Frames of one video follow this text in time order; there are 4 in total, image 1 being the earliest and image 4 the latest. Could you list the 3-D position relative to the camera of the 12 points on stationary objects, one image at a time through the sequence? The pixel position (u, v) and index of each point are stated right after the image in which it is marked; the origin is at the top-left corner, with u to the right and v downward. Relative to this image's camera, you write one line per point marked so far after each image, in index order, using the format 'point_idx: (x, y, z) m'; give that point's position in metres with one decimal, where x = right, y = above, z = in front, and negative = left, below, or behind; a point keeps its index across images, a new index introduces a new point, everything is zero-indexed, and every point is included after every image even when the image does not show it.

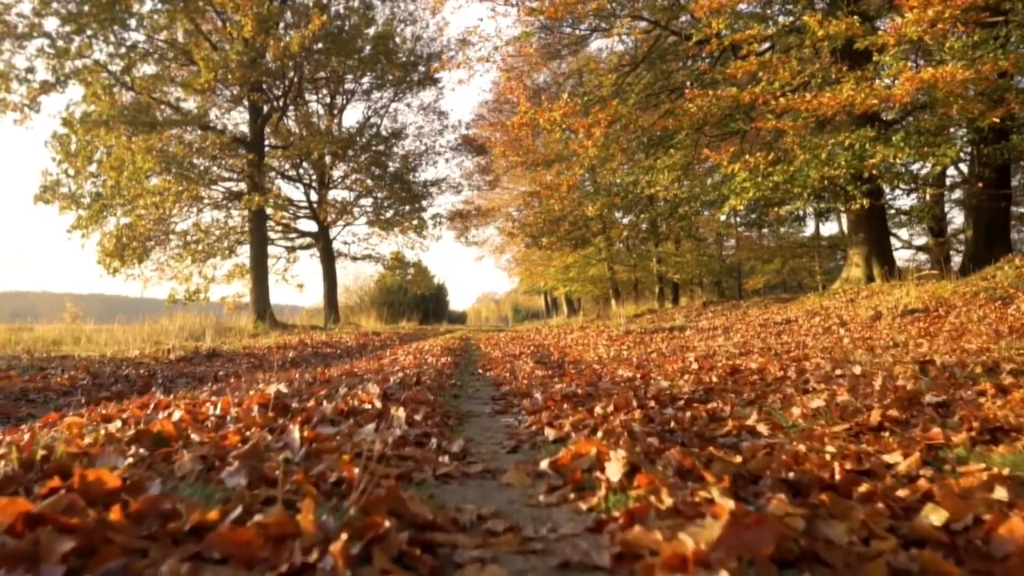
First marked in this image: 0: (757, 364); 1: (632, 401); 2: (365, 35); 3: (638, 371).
0: (+1.8, -0.6, +6.0) m
1: (+0.6, -0.5, +3.8) m
2: (-3.5, +6.0, +19.5) m
3: (+1.0, -0.7, +6.4) m
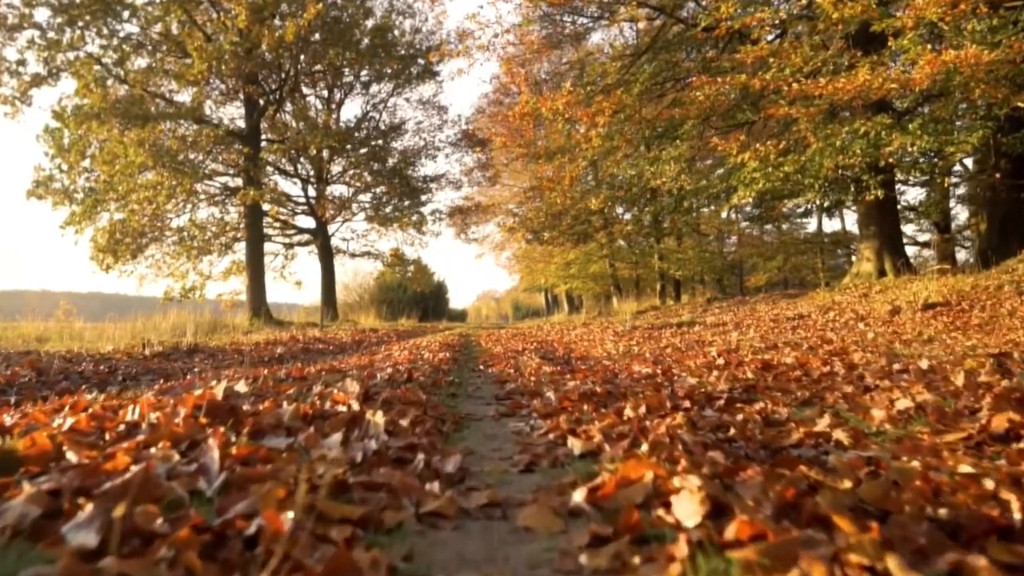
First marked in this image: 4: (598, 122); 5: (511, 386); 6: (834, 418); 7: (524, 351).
0: (+1.9, -0.5, +5.3) m
1: (+0.6, -0.5, +3.2) m
2: (-3.5, +6.1, +18.8) m
3: (+1.0, -0.6, +5.7) m
4: (+1.3, +2.6, +12.4) m
5: (0.0, -0.5, +4.4) m
6: (+1.1, -0.4, +2.7) m
7: (+0.1, -0.8, +9.6) m
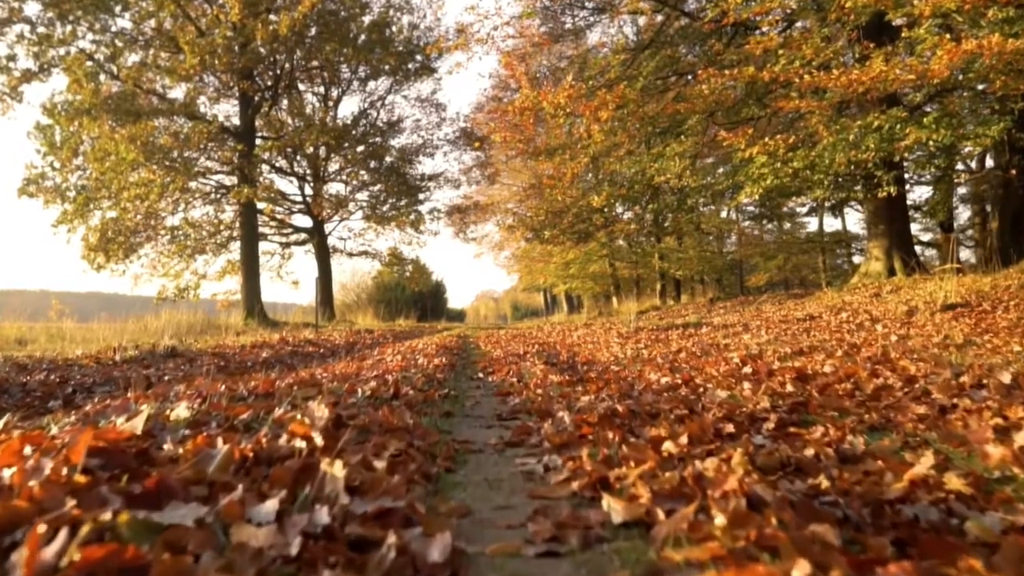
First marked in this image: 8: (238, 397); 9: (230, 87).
0: (+1.9, -0.5, +4.7) m
1: (+0.6, -0.5, +2.6) m
2: (-3.5, +6.1, +18.2) m
3: (+1.1, -0.6, +5.1) m
4: (+1.3, +2.6, +11.8) m
5: (0.0, -0.5, +3.8) m
6: (+1.1, -0.4, +2.1) m
7: (+0.2, -0.8, +9.0) m
8: (-1.1, -0.4, +3.1) m
9: (-6.3, +4.5, +17.8) m
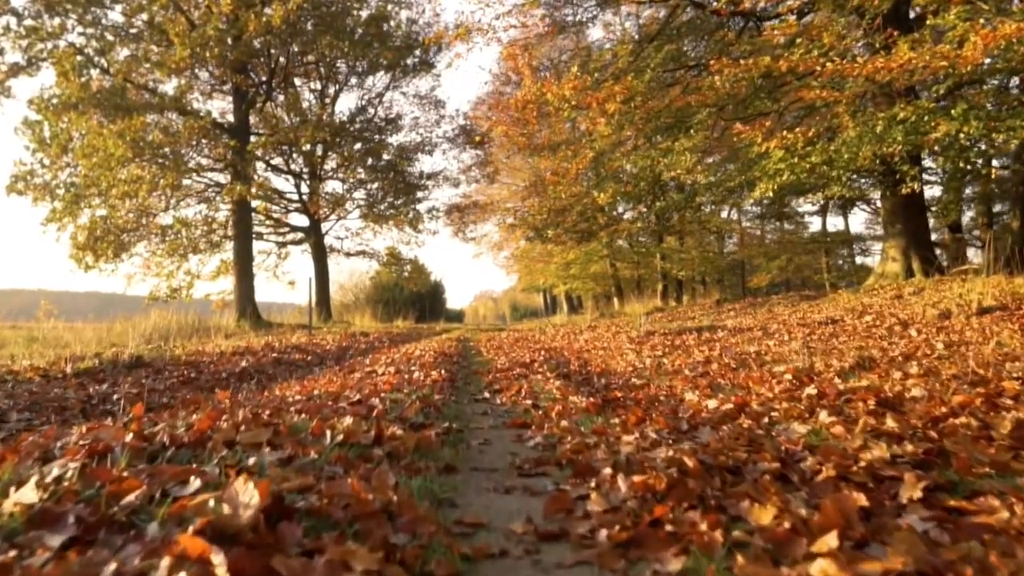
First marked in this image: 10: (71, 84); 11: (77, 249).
0: (+2.0, -0.5, +3.9) m
1: (+0.7, -0.5, +1.7) m
2: (-3.4, +6.1, +17.3) m
3: (+1.1, -0.6, +4.3) m
4: (+1.4, +2.5, +10.9) m
5: (+0.1, -0.6, +3.0) m
6: (+1.2, -0.5, +1.2) m
7: (+0.2, -0.8, +8.1) m
8: (-1.0, -0.4, +2.2) m
9: (-6.3, +4.5, +17.0) m
10: (-8.4, +3.9, +14.7) m
11: (-9.1, +0.8, +16.2) m
